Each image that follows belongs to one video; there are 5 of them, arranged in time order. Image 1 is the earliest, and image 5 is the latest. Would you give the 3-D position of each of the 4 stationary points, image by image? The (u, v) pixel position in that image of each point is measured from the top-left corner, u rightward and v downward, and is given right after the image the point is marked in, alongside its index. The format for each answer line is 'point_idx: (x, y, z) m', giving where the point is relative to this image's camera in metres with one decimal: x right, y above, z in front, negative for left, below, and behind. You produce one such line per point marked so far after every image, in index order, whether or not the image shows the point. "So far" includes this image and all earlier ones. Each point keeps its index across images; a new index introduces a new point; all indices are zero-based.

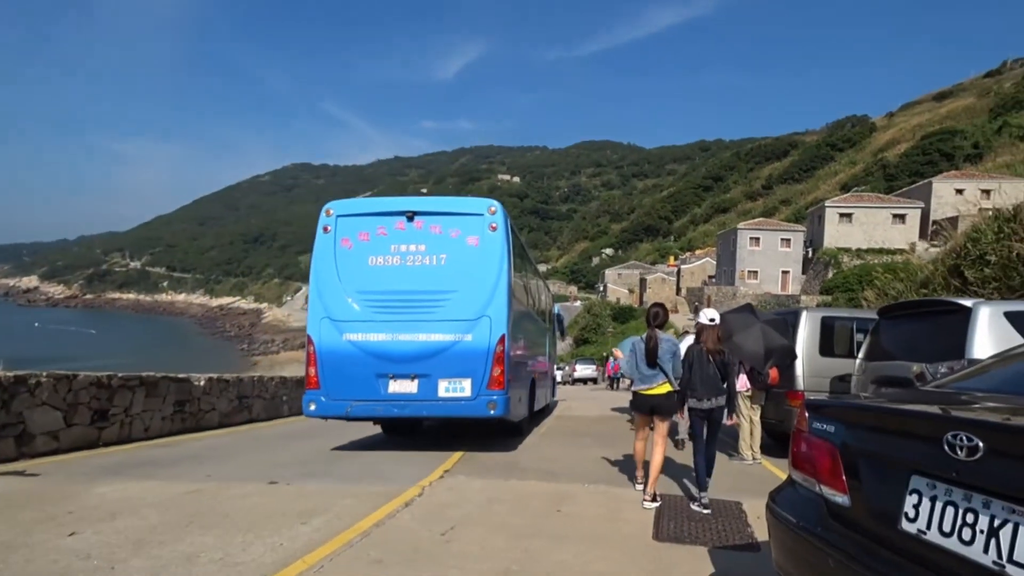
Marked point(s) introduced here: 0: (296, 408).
0: (-6.8, -3.8, +17.9) m
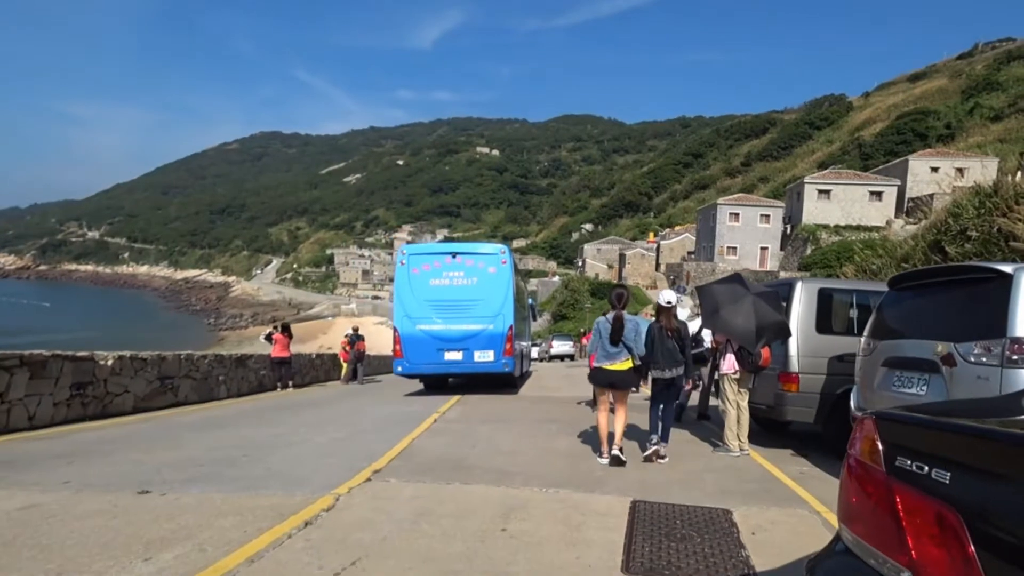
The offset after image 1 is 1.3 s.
0: (-7.8, -2.9, +16.4) m
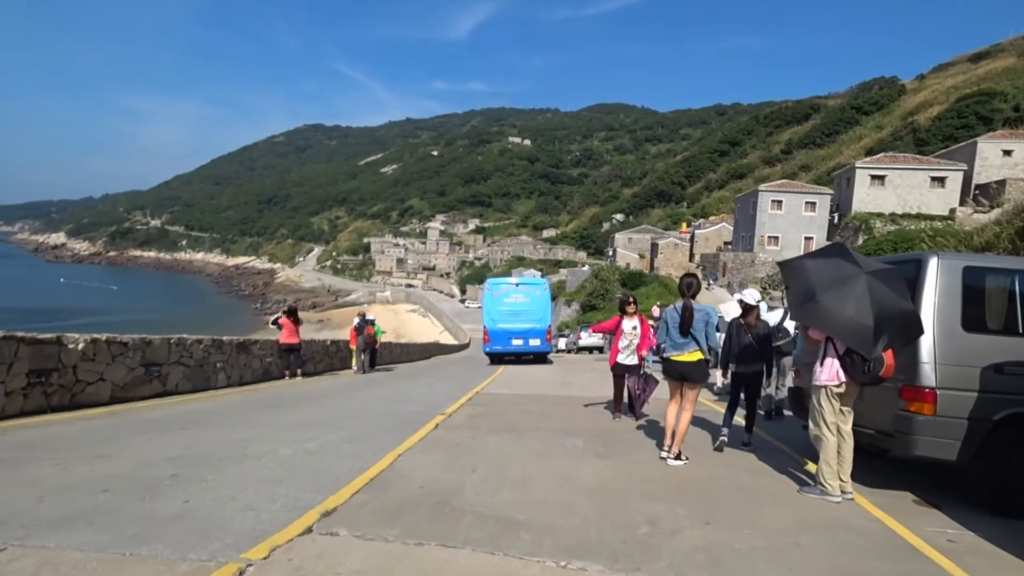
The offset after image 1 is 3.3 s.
0: (-7.2, -2.3, +14.8) m
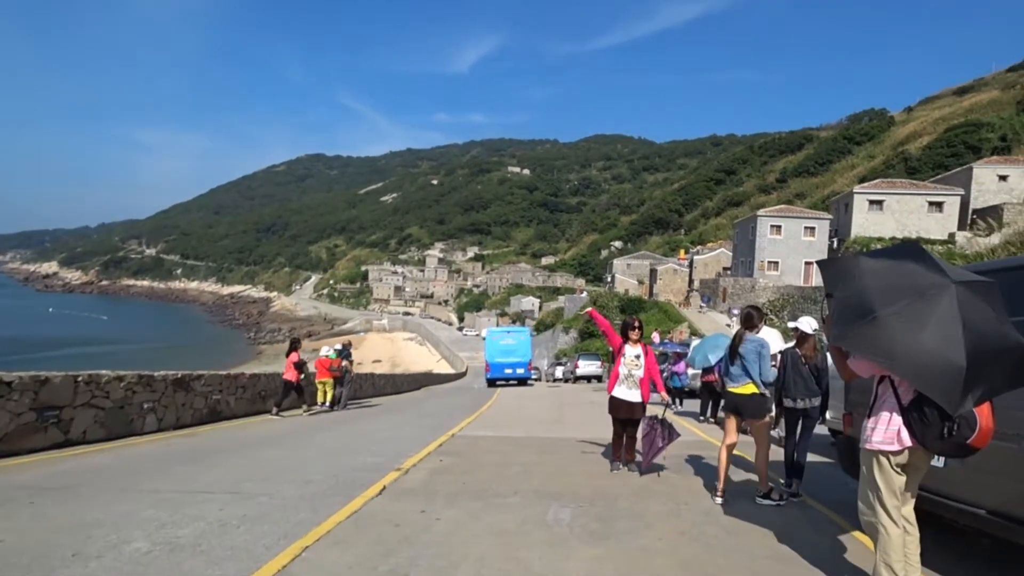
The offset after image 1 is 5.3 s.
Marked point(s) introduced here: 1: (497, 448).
0: (-7.6, -2.9, +12.7) m
1: (-0.3, -2.9, +10.4) m
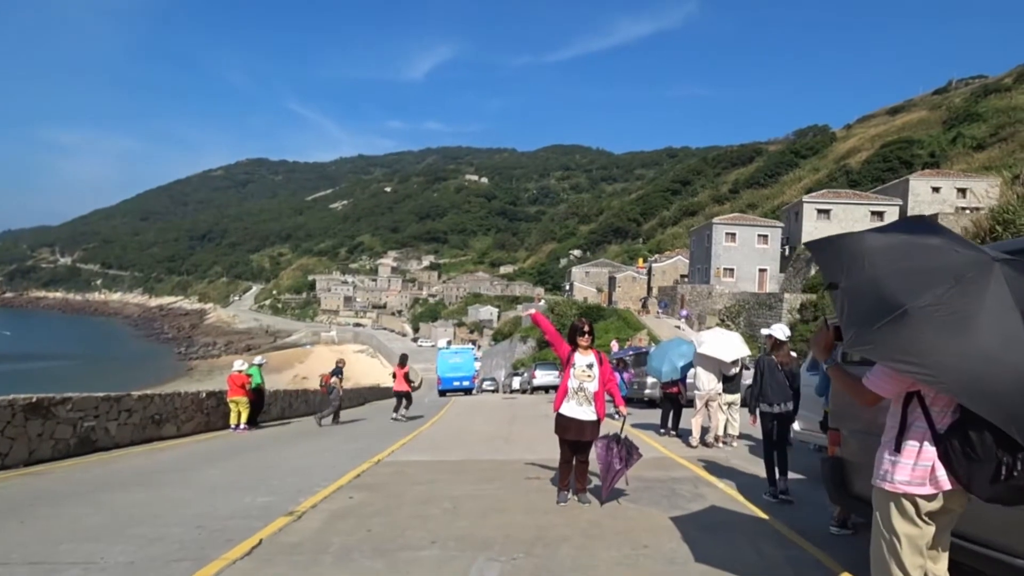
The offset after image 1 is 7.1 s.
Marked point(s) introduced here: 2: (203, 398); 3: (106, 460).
0: (-8.8, -3.0, +10.5) m
1: (-1.3, -2.9, +8.8) m
2: (-8.7, -3.1, +16.4) m
3: (-7.9, -3.4, +11.4) m
